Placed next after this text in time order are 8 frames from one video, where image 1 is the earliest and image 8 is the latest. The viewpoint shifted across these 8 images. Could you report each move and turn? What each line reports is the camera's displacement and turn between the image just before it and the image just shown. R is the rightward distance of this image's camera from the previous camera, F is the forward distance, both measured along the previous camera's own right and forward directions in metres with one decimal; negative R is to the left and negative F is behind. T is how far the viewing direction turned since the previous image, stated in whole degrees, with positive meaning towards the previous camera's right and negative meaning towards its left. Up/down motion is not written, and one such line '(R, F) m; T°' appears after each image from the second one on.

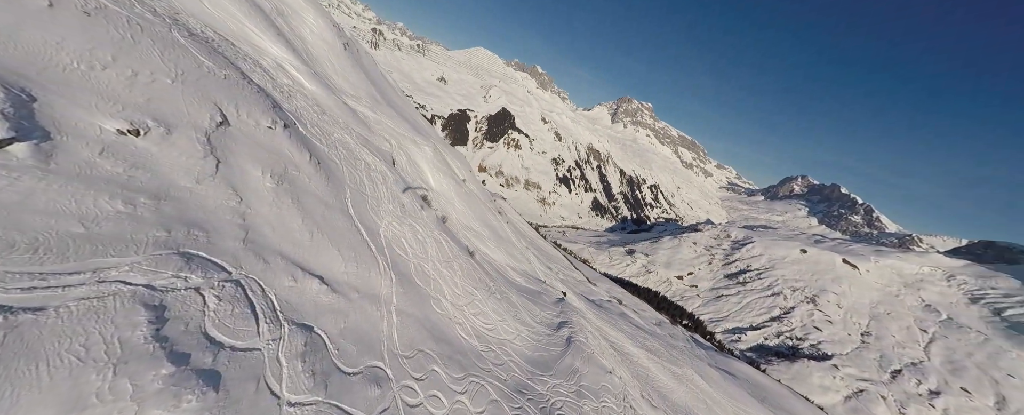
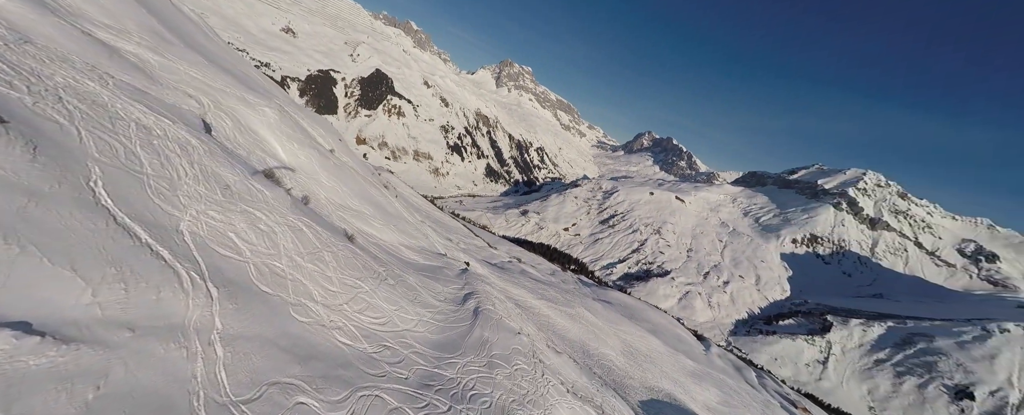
(+0.2, +2.2) m; +17°
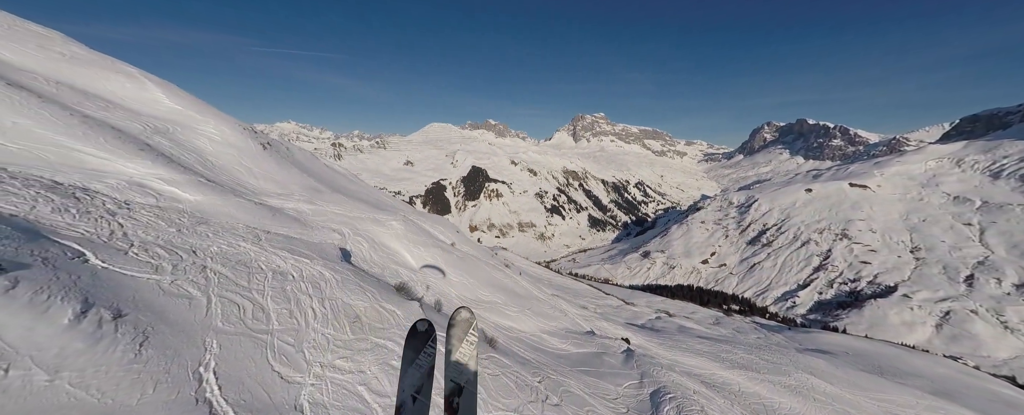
(-1.6, +3.5) m; -16°
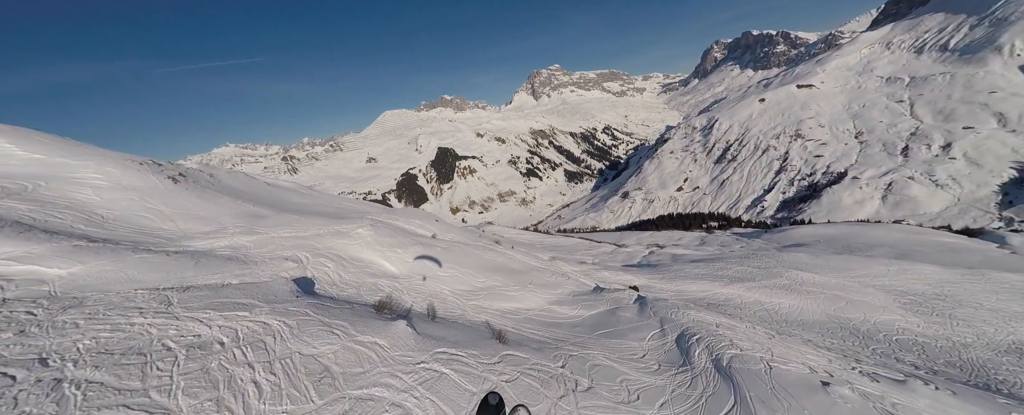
(+0.1, +2.6) m; +3°
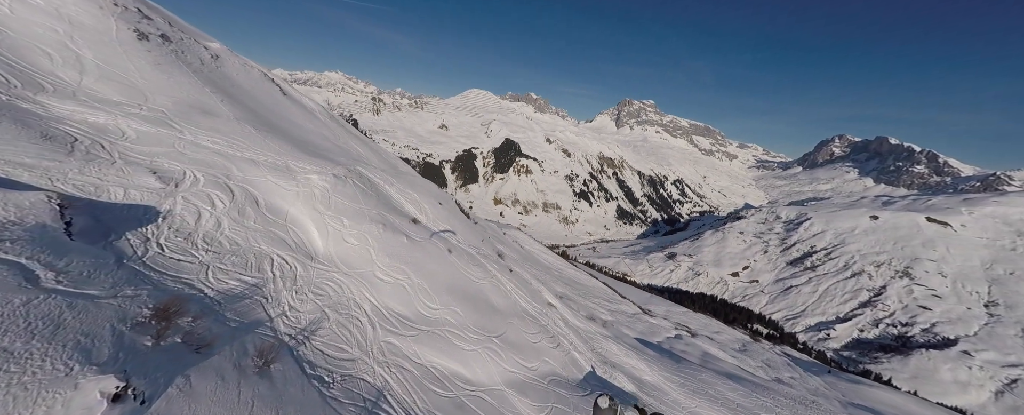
(+1.7, +8.5) m; -7°
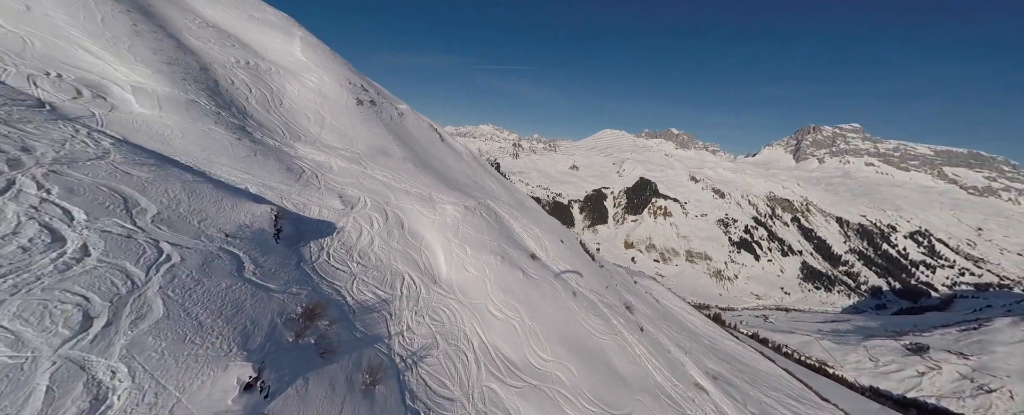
(+0.4, +0.9) m; -20°
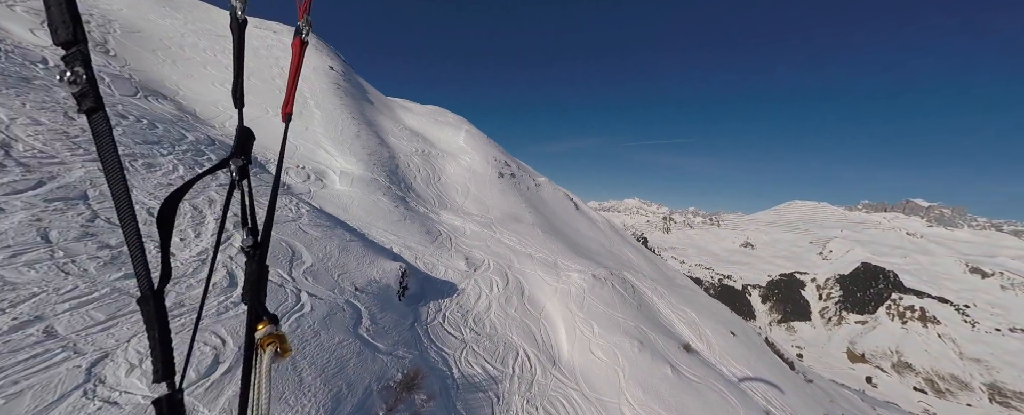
(0.0, +1.4) m; -21°
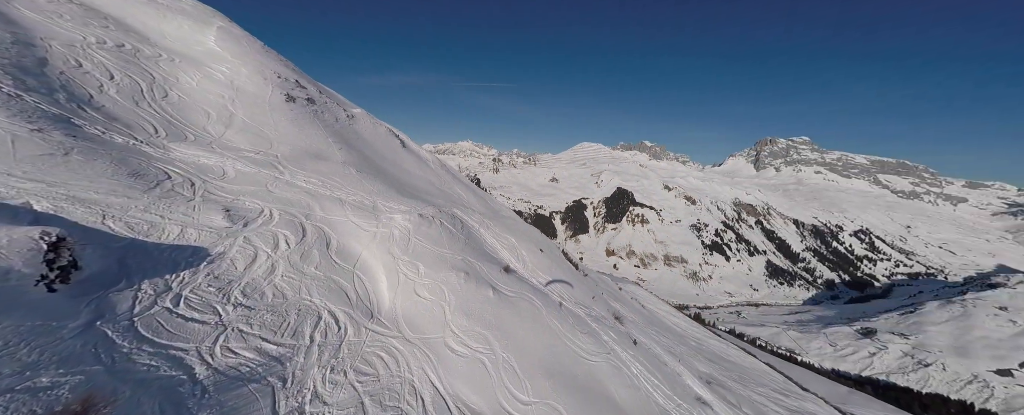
(+1.3, +2.0) m; +24°
